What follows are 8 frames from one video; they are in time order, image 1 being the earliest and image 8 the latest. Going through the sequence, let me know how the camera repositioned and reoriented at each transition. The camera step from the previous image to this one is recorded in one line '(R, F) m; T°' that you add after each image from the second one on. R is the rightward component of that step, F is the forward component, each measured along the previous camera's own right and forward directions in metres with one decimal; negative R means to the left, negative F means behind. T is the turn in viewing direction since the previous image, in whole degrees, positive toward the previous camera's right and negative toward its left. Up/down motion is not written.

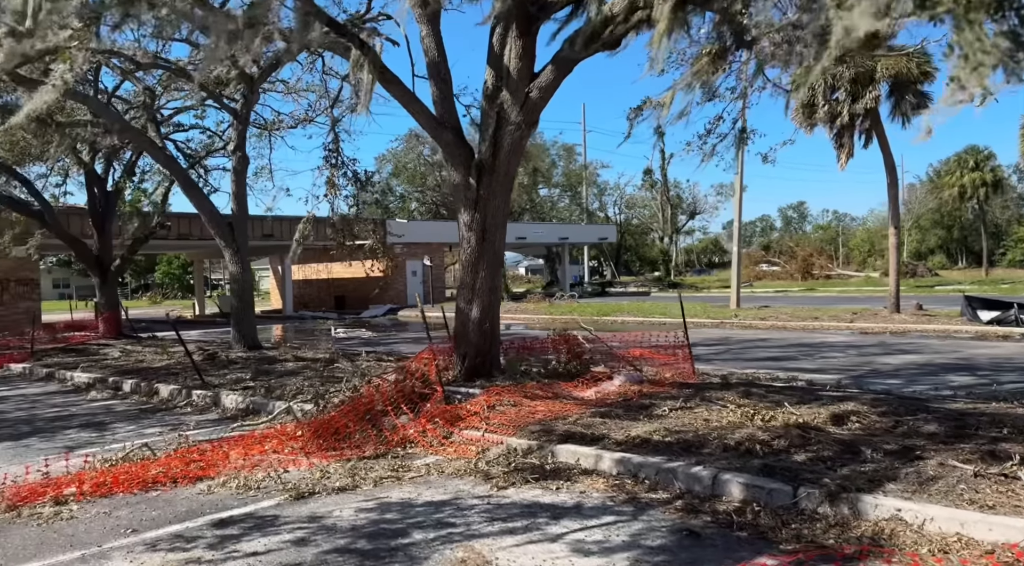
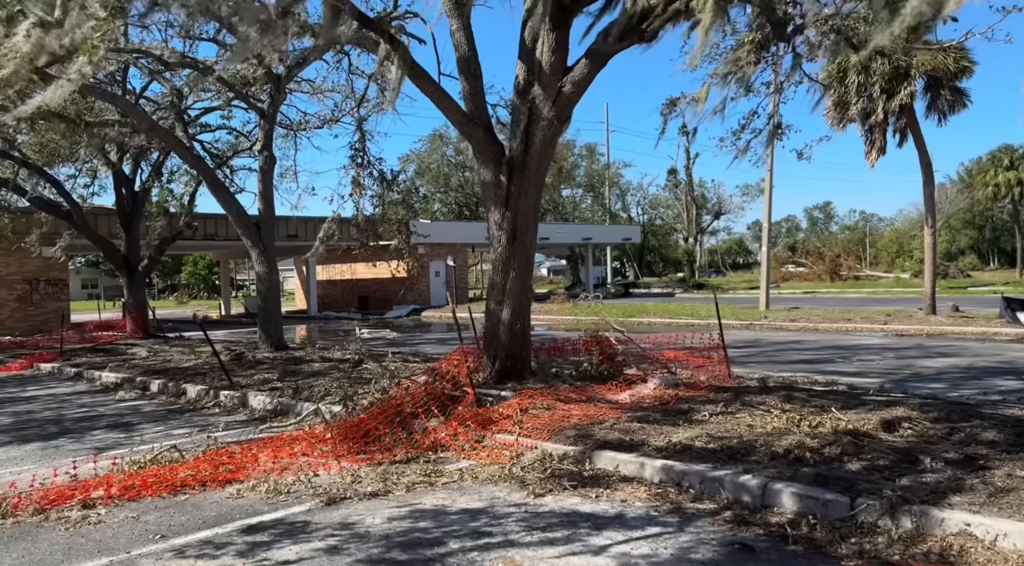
(-0.1, +0.2) m; -2°
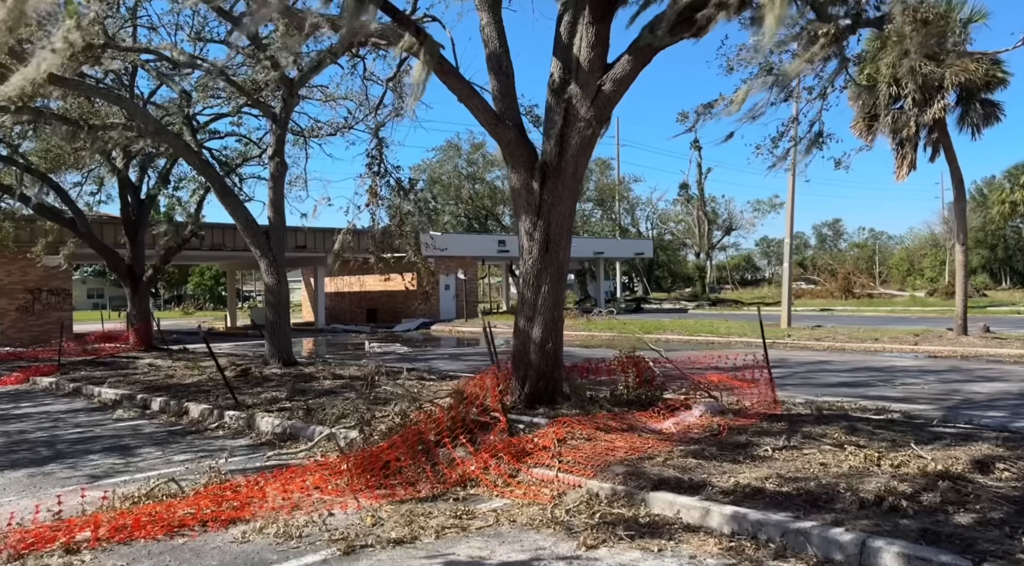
(-0.3, +0.7) m; 0°
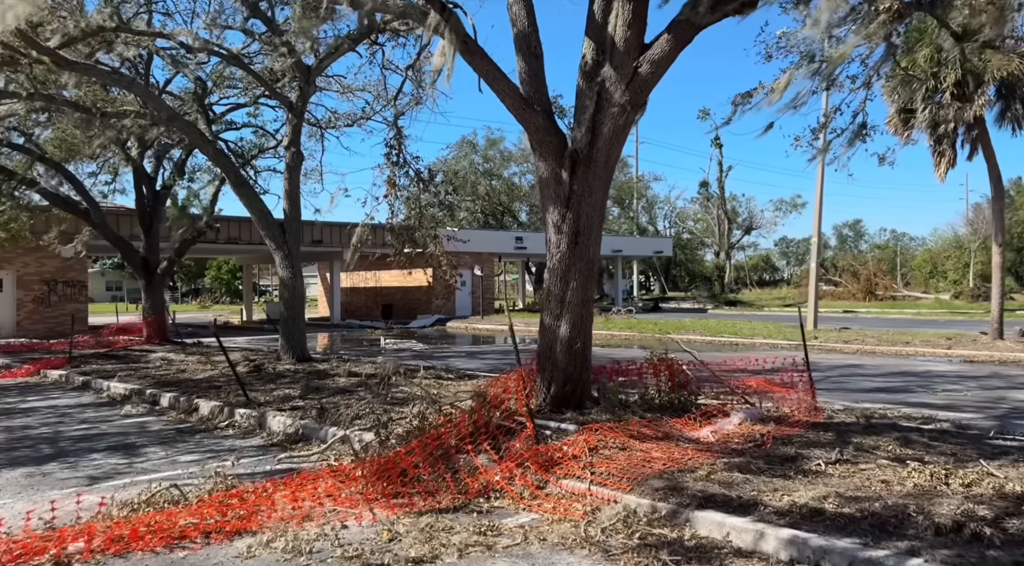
(-0.1, +0.5) m; -1°
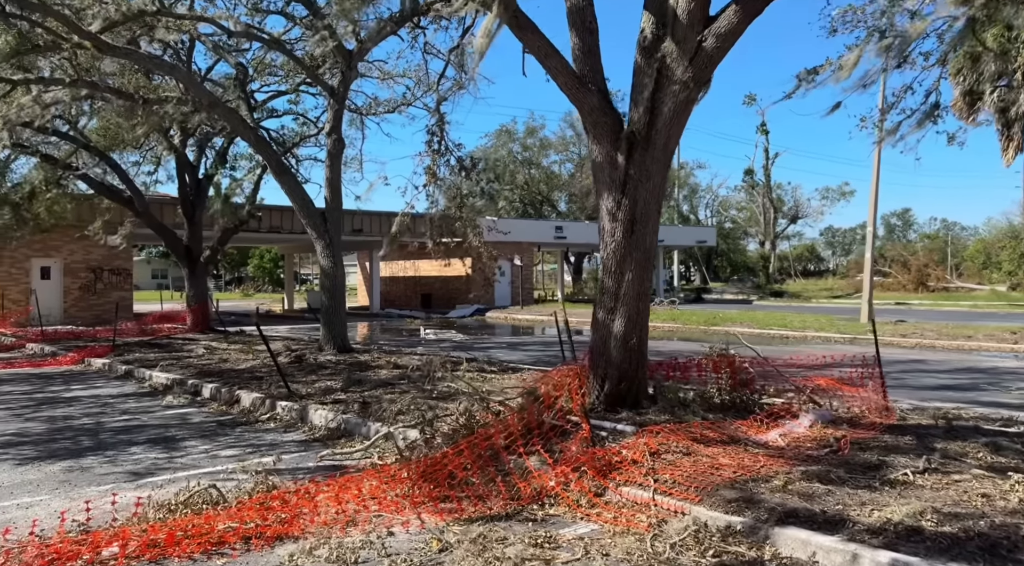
(-0.1, +0.4) m; -3°
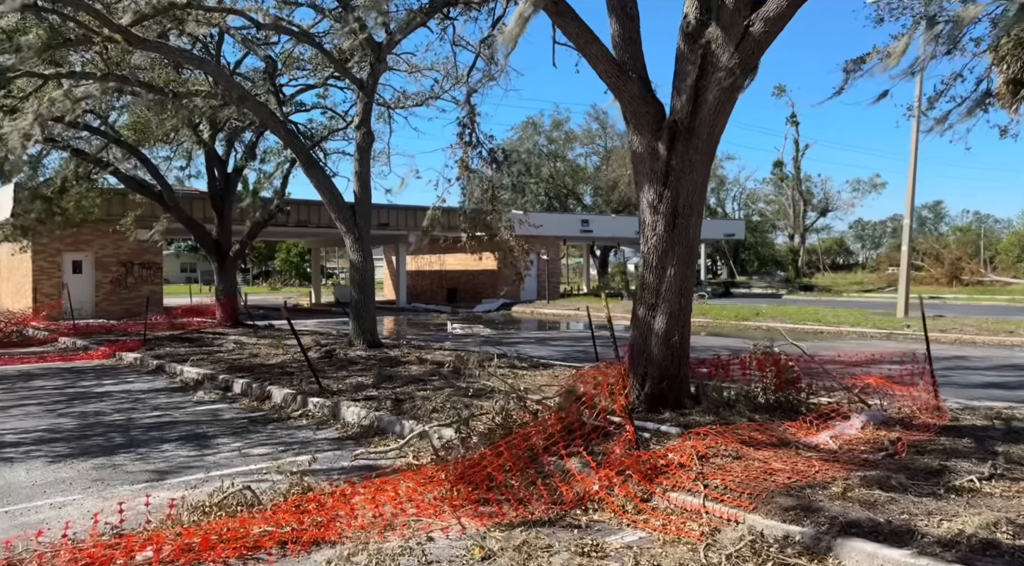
(-0.1, +0.2) m; -2°
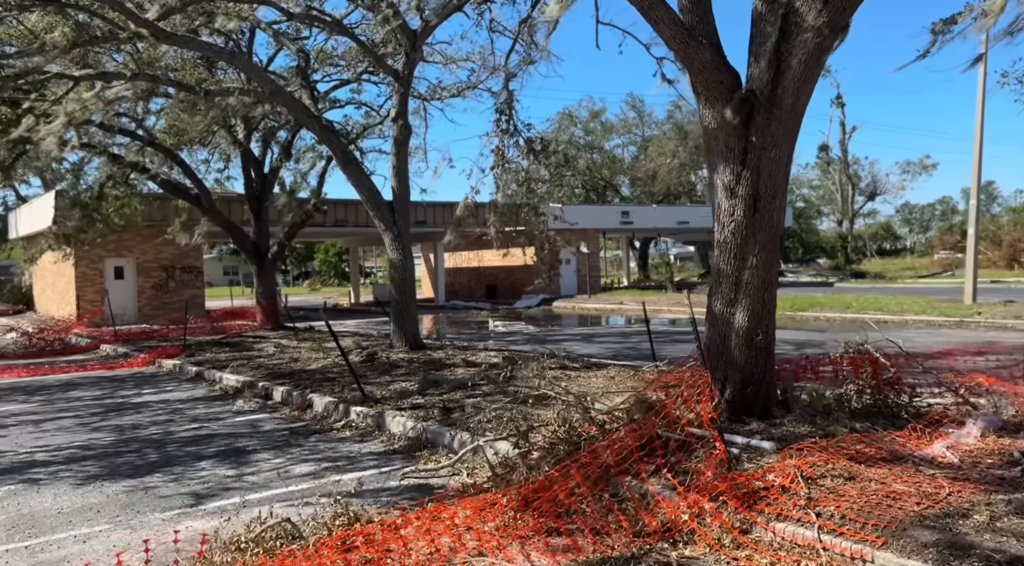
(-0.2, +0.7) m; -3°
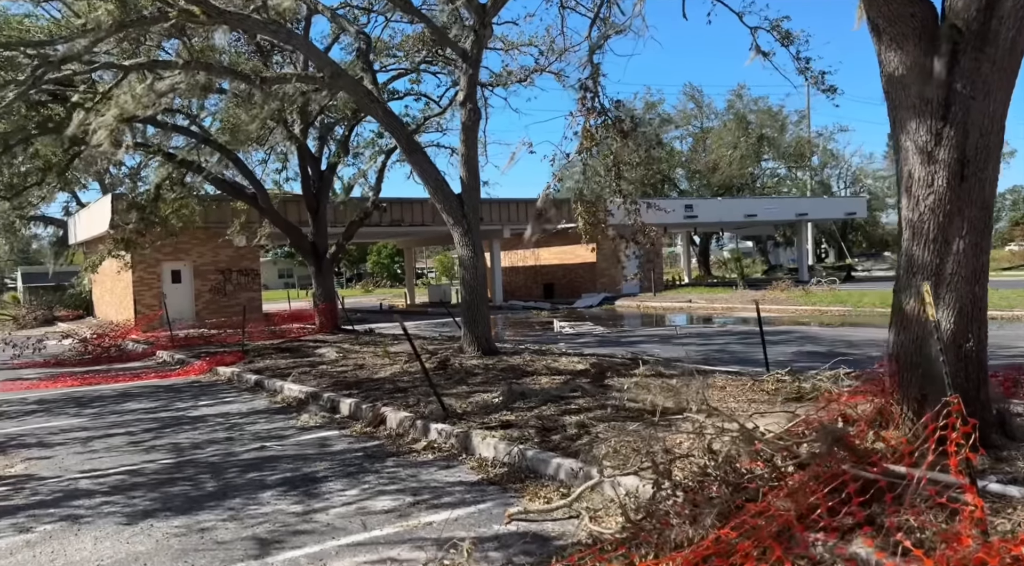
(-0.5, +1.2) m; -3°
